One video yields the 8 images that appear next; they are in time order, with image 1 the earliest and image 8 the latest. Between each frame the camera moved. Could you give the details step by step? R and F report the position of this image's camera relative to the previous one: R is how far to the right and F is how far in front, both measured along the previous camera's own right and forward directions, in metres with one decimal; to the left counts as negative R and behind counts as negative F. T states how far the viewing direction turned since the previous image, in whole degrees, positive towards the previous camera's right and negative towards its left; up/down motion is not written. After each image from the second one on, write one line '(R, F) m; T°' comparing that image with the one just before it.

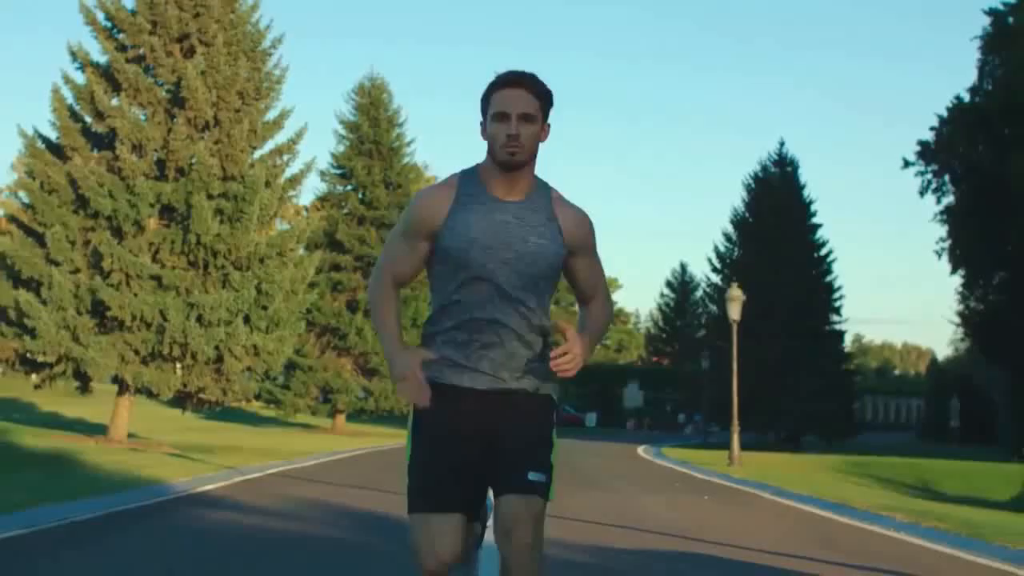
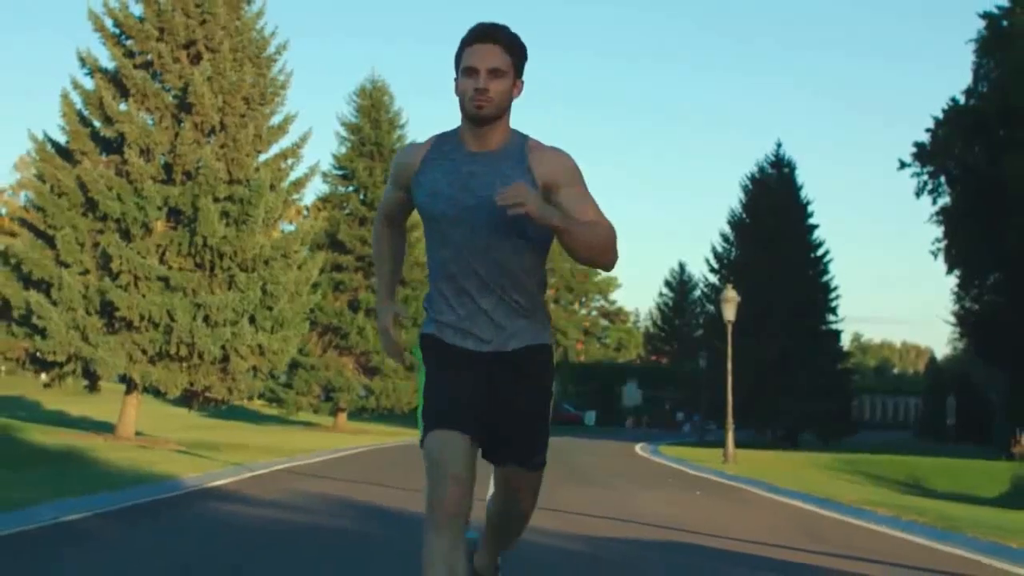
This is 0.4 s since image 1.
(0.0, -0.7) m; 0°
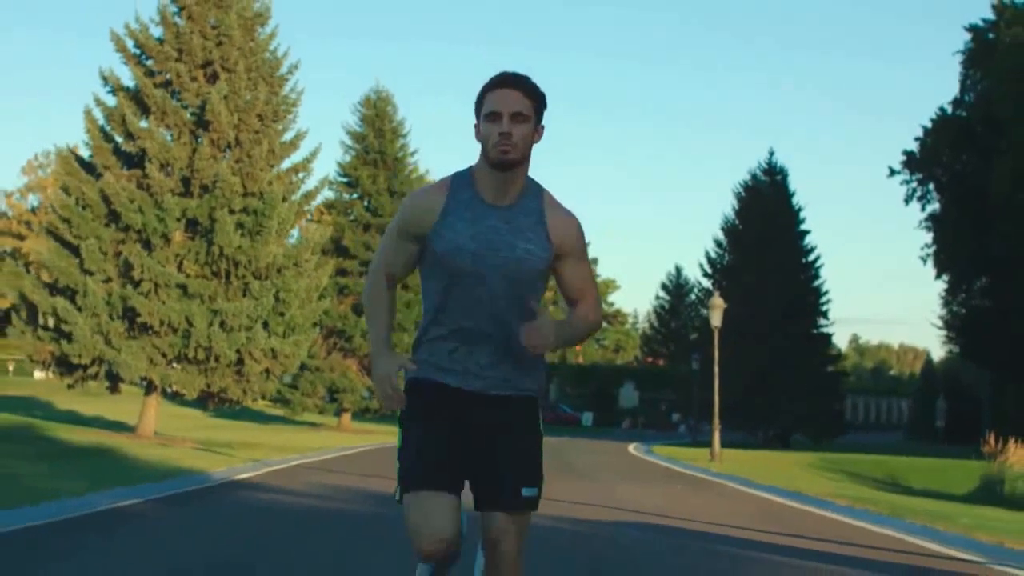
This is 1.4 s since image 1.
(0.0, -1.7) m; 0°
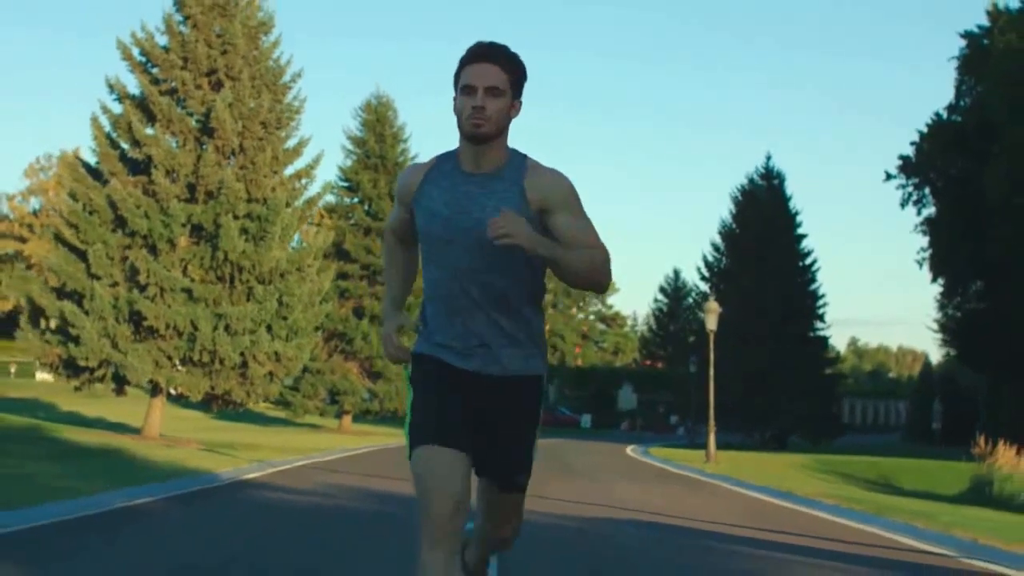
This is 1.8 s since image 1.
(0.0, -0.6) m; 0°
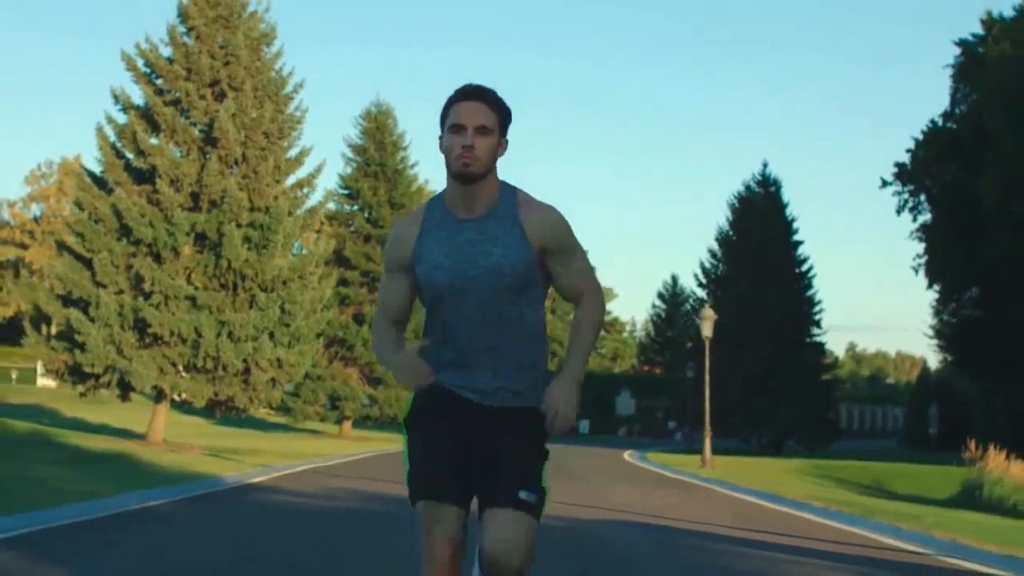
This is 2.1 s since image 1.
(0.0, -0.5) m; 0°
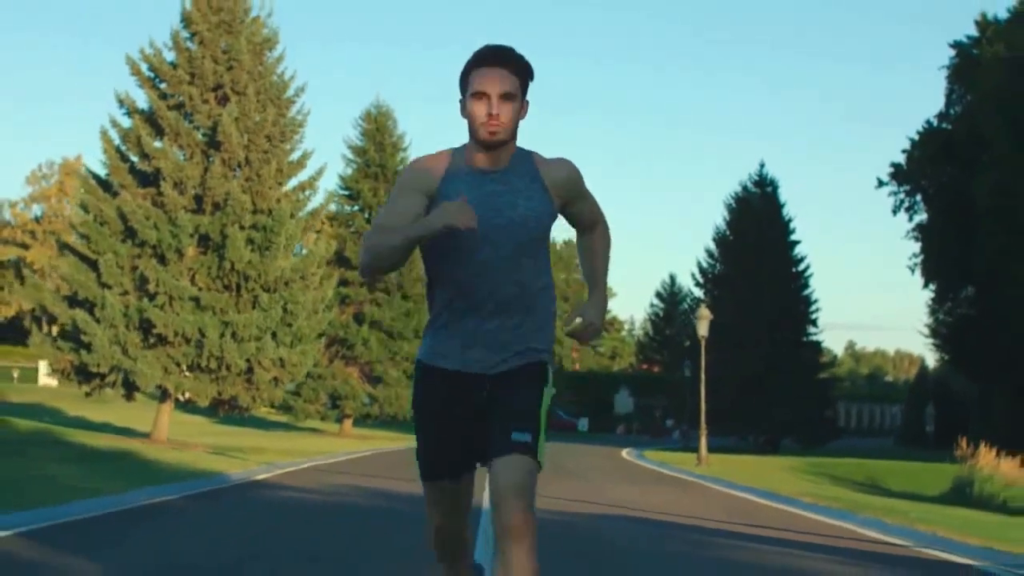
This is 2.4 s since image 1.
(0.0, -0.5) m; 0°
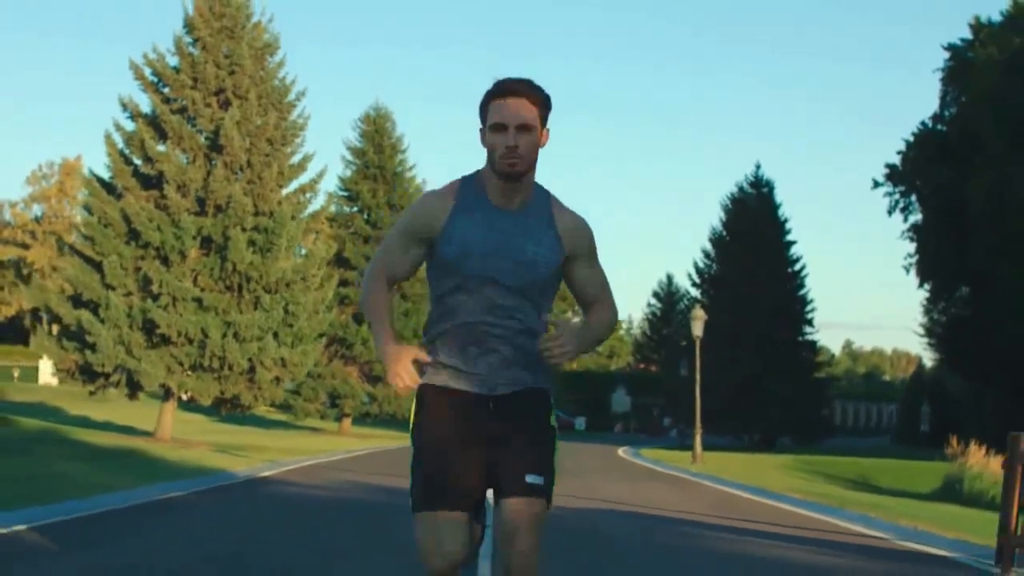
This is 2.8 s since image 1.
(0.0, -0.5) m; 0°
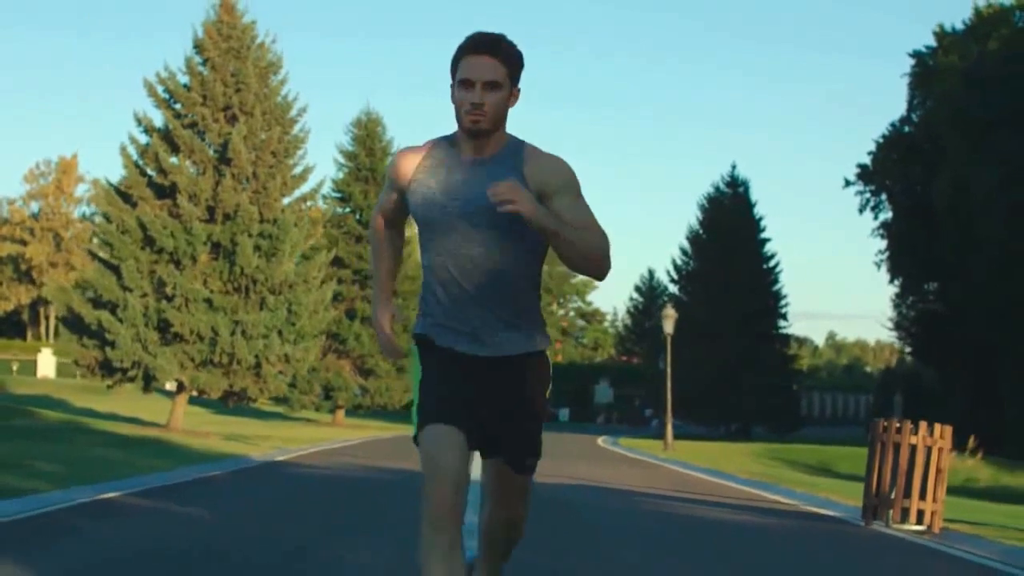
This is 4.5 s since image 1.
(0.0, -2.9) m; +1°
